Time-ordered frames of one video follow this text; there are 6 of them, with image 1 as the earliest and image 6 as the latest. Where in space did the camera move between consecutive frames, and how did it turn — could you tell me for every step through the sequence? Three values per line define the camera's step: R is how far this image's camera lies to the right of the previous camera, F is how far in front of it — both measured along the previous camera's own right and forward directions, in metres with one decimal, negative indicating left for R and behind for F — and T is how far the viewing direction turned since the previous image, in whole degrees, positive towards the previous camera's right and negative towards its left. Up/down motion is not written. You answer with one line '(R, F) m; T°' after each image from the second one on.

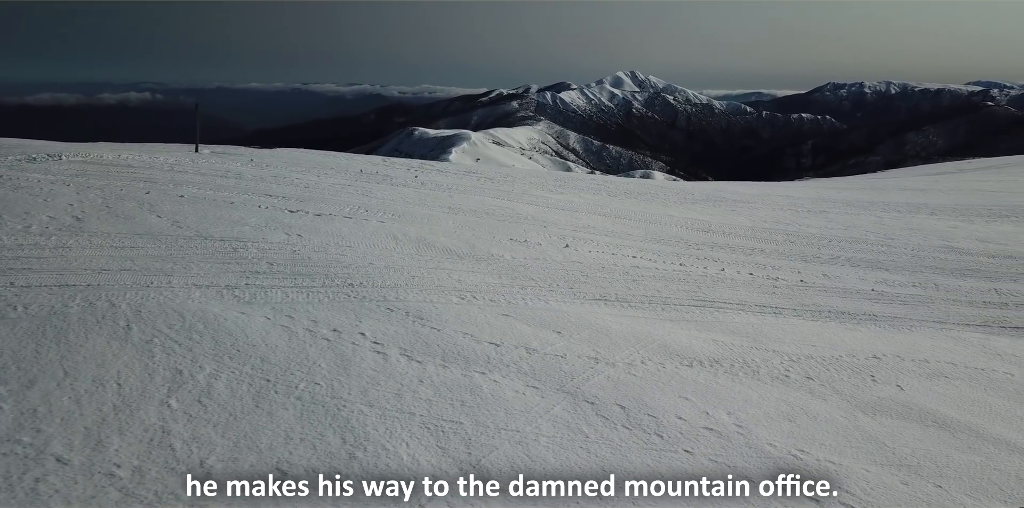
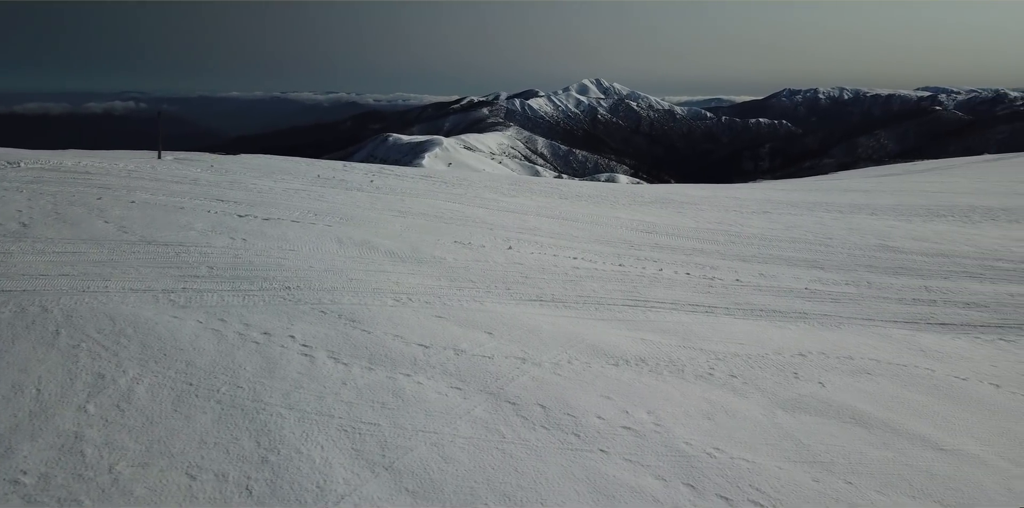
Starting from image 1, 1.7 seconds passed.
(+0.3, -0.1) m; +2°
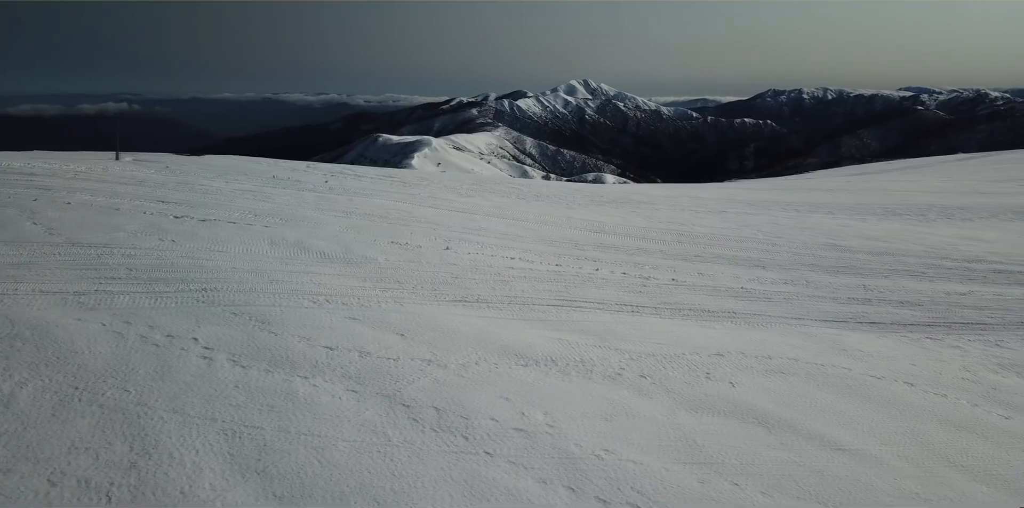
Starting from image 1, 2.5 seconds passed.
(+0.7, +0.1) m; +1°
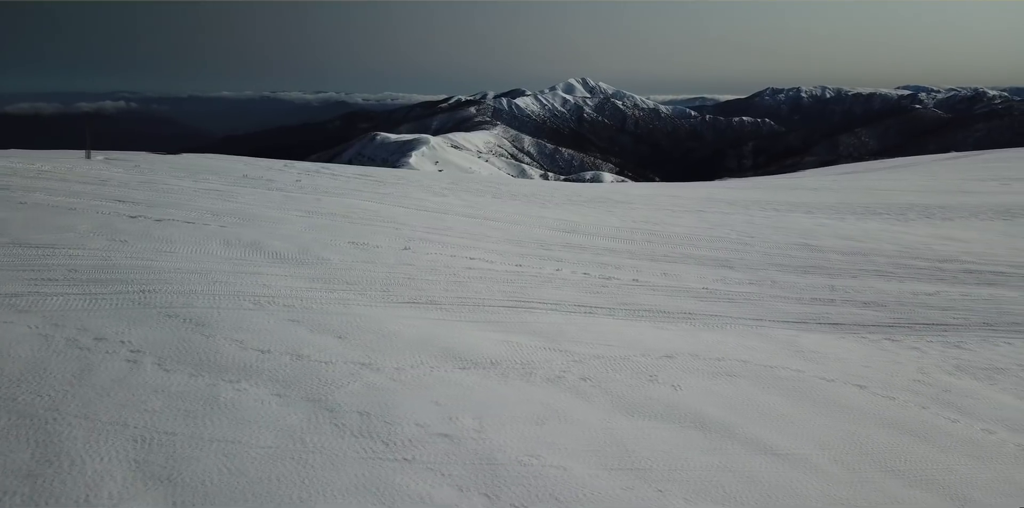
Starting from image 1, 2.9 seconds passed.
(+0.5, +0.1) m; 0°
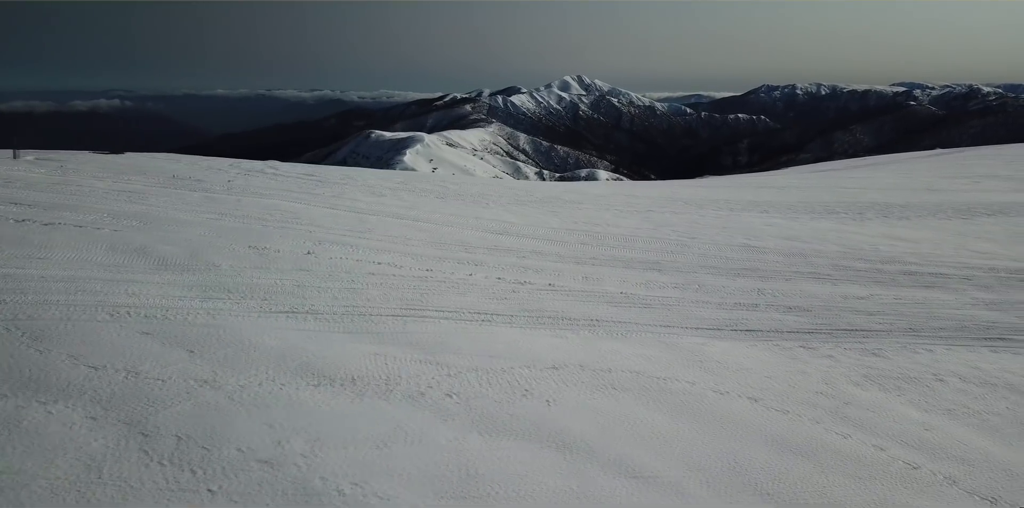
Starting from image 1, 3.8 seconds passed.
(+1.1, +0.4) m; 0°
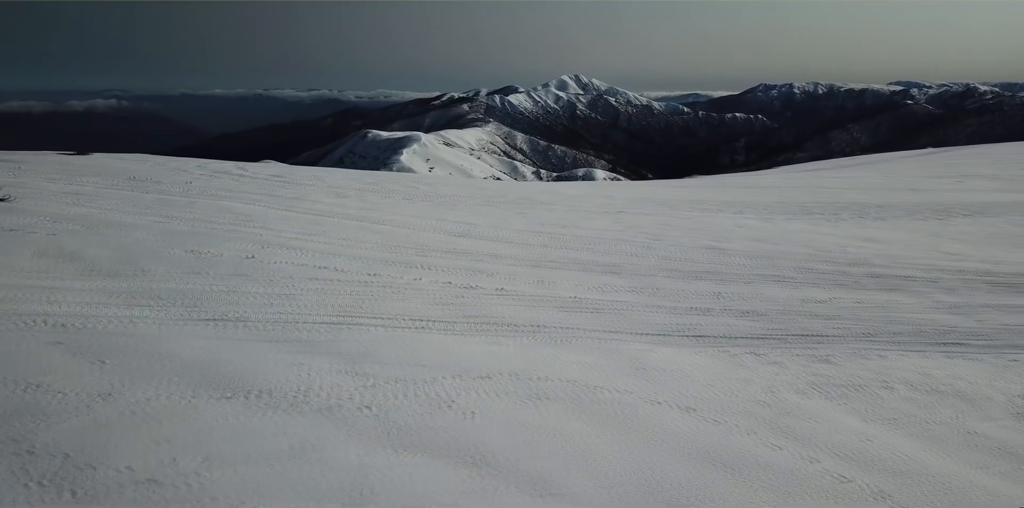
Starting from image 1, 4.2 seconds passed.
(+0.6, +0.2) m; 0°
